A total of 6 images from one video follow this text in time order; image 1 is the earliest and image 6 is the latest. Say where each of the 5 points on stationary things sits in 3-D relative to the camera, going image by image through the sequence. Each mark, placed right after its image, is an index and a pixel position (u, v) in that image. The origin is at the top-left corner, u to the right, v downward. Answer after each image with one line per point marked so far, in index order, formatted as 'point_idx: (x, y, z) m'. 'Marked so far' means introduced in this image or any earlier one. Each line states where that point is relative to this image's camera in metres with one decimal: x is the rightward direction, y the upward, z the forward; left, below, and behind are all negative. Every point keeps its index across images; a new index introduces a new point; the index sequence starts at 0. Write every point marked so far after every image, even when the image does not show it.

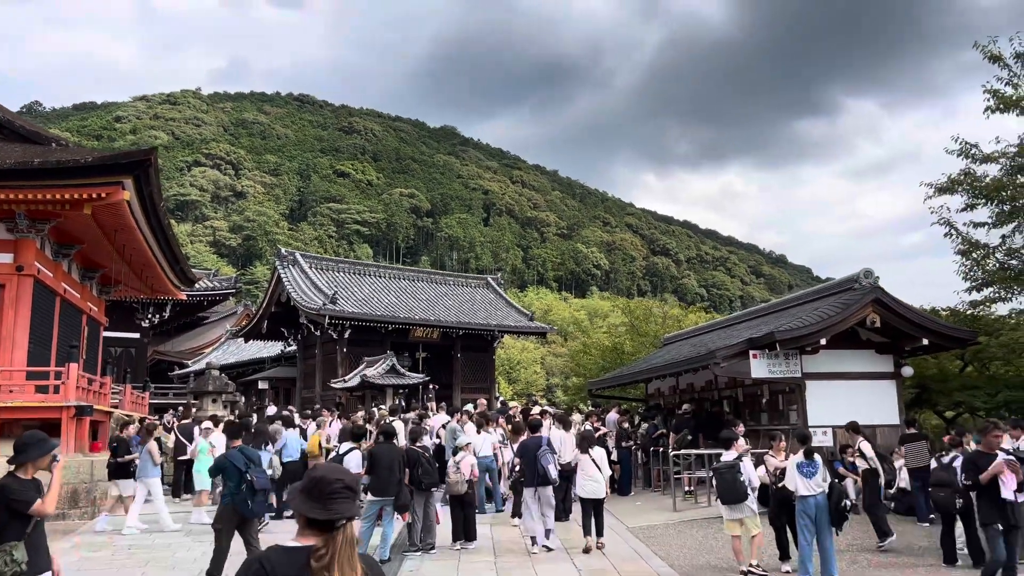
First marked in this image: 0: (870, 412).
0: (+4.9, -1.7, +11.1) m
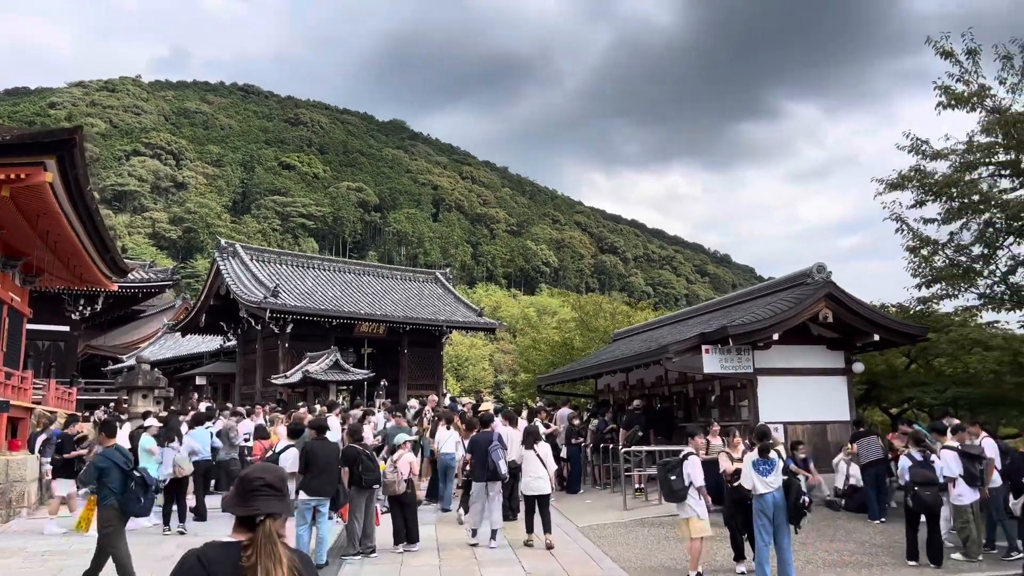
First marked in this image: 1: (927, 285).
0: (+4.2, -1.6, +11.0) m
1: (+6.2, +0.1, +12.2) m
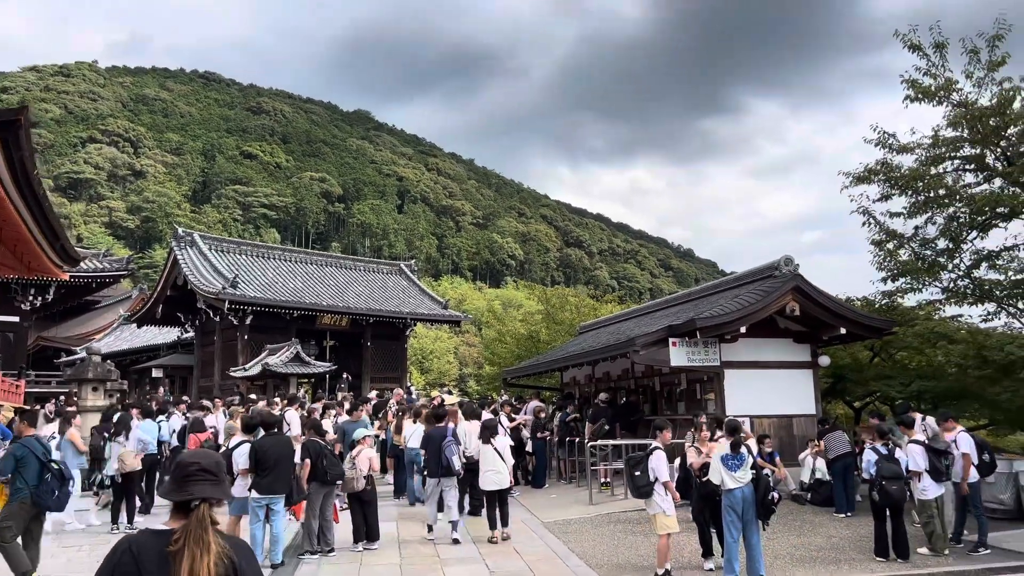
0: (+3.7, -1.5, +11.0) m
1: (+5.7, +0.1, +12.2) m
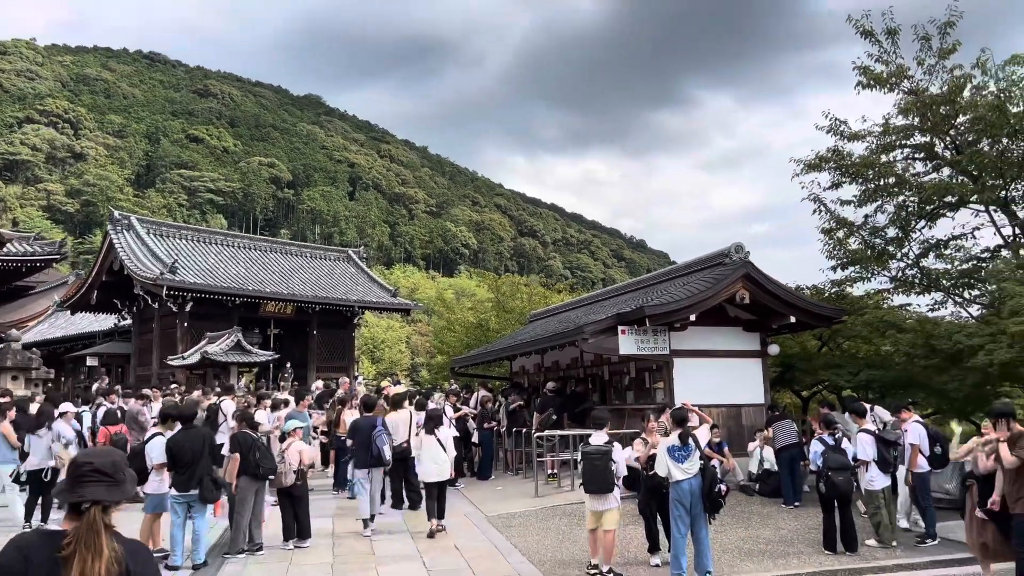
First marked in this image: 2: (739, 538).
0: (+3.0, -1.4, +10.8) m
1: (+4.9, +0.3, +12.1) m
2: (+2.2, -2.4, +7.8) m
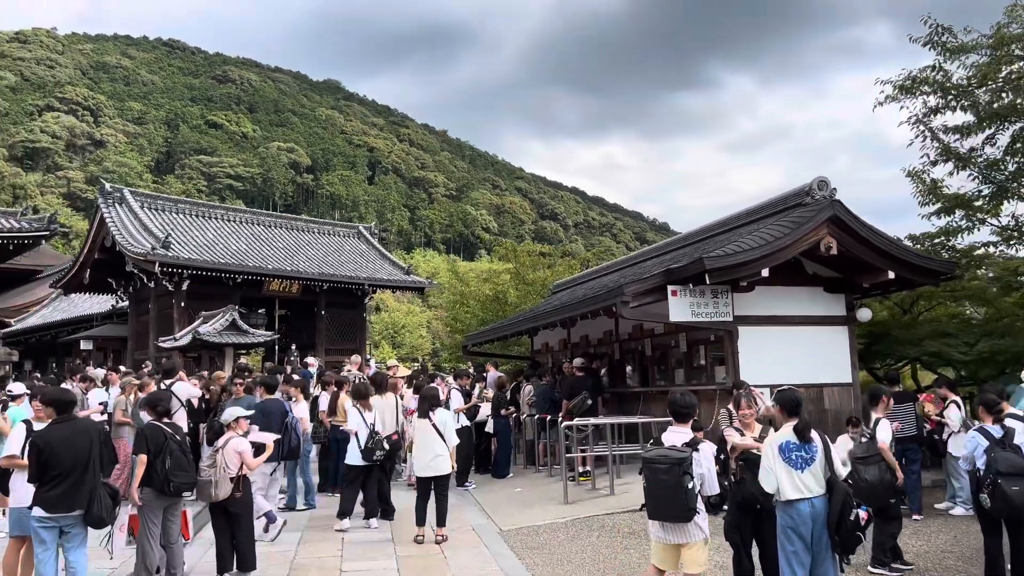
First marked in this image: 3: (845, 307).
0: (+3.2, -0.8, +8.6) m
1: (+5.2, +0.9, +9.8) m
2: (+2.4, -1.9, +5.6) m
3: (+3.6, -0.2, +8.8) m
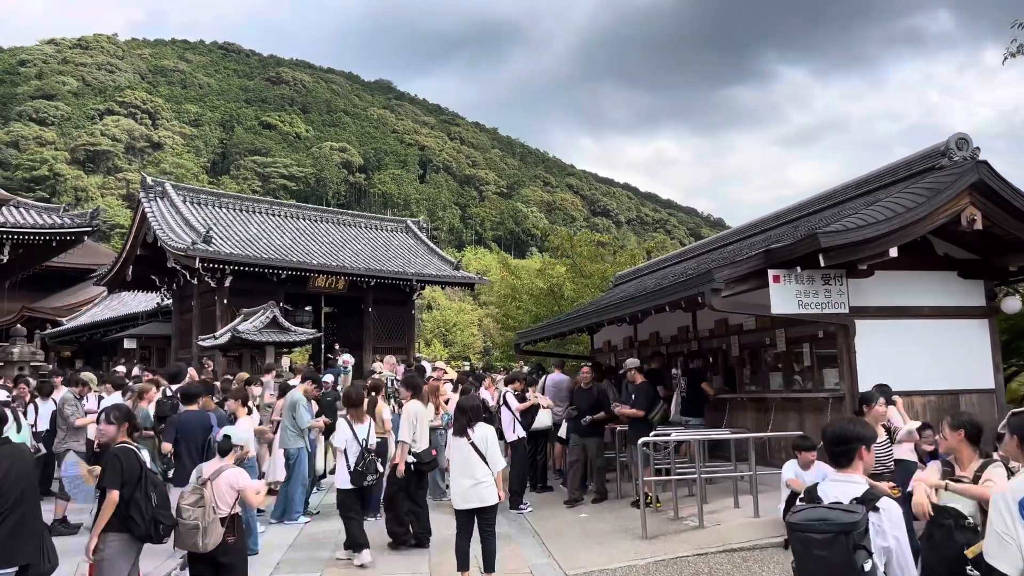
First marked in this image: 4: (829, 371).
0: (+3.8, -0.7, +7.0) m
1: (+5.8, +1.0, +8.1) m
2: (+2.7, -1.8, +4.1) m
3: (+4.2, -0.1, +7.1) m
4: (+2.7, -0.7, +7.0) m
